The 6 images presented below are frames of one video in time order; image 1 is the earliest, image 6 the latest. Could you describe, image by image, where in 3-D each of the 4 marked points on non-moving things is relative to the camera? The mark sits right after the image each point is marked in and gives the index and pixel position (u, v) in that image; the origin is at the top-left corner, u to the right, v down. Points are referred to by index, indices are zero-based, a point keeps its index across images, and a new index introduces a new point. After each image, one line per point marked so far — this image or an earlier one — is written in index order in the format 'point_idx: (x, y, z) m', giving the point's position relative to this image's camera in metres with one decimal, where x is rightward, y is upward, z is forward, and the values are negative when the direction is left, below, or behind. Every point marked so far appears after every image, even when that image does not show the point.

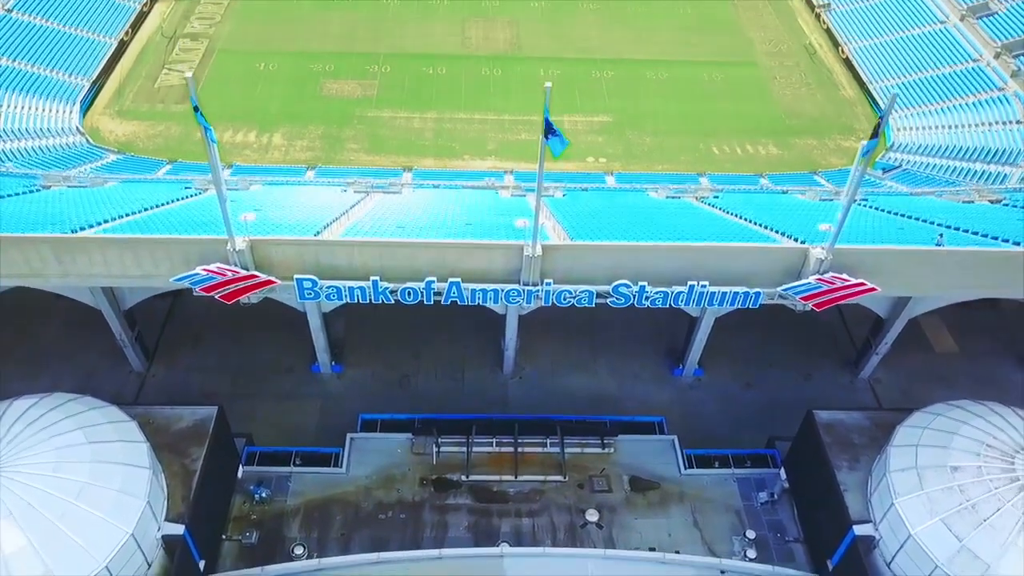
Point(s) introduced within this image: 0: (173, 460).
0: (-8.8, -4.4, +19.7) m
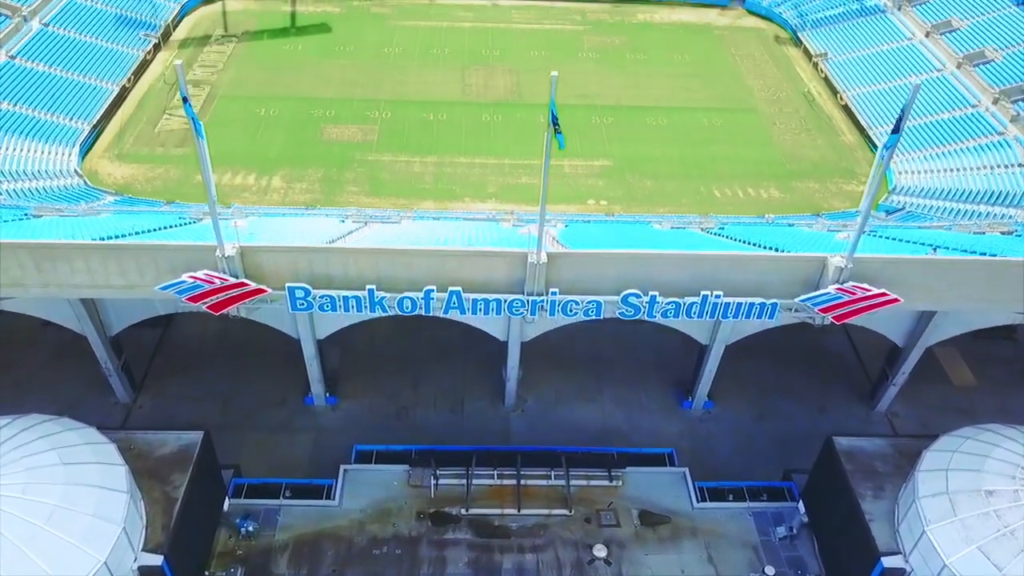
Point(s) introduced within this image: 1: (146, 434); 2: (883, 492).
0: (-8.7, -4.8, +18.5) m
1: (-9.4, -3.8, +19.6) m
2: (+9.5, -5.3, +19.5) m
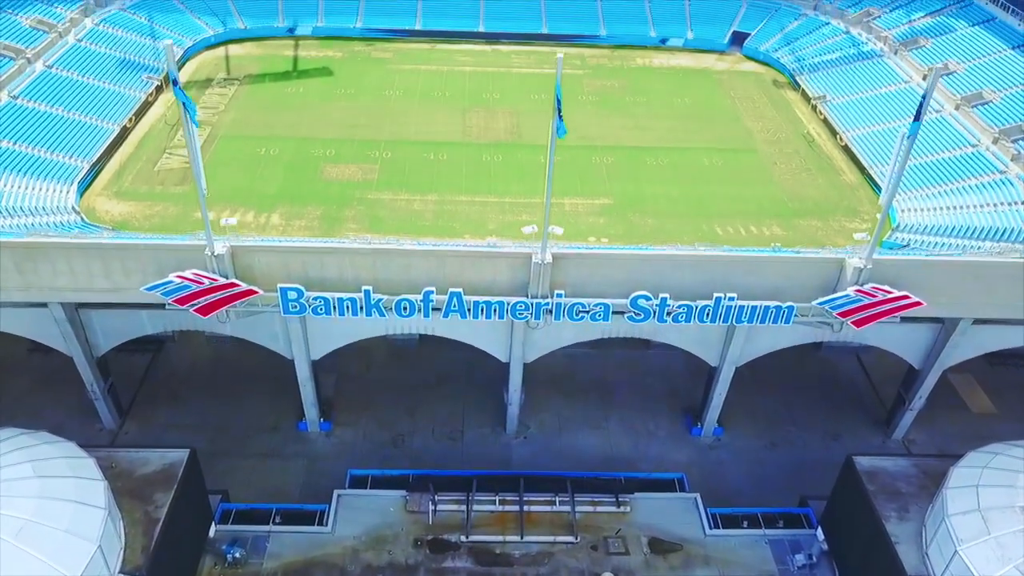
0: (-8.6, -5.0, +17.4) m
1: (-9.3, -4.0, +18.6) m
2: (+9.6, -5.5, +18.4) m
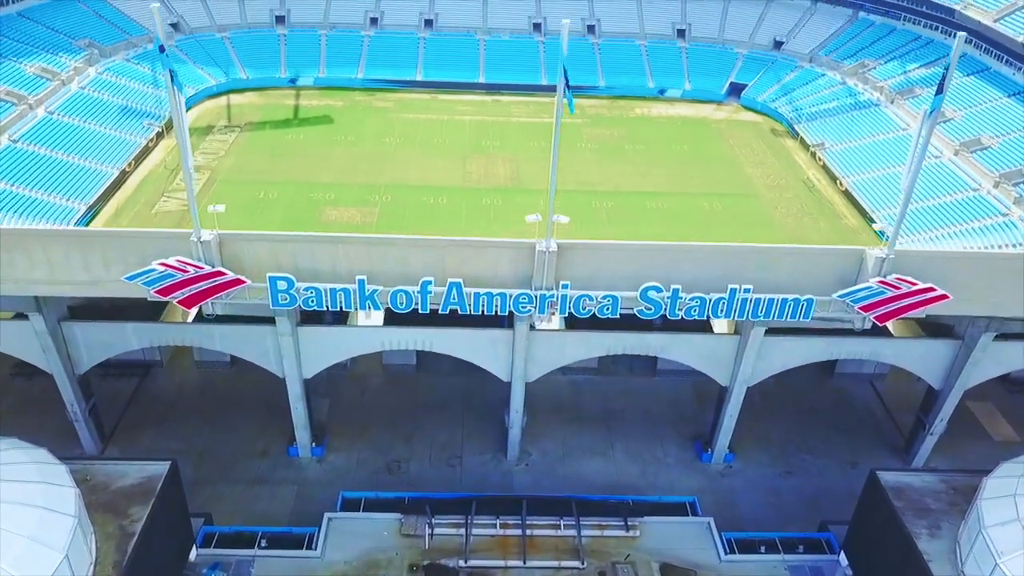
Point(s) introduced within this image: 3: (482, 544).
0: (-8.6, -4.9, +16.1) m
1: (-9.3, -4.1, +17.4) m
2: (+9.7, -5.5, +17.2) m
3: (-0.8, -6.6, +19.6) m
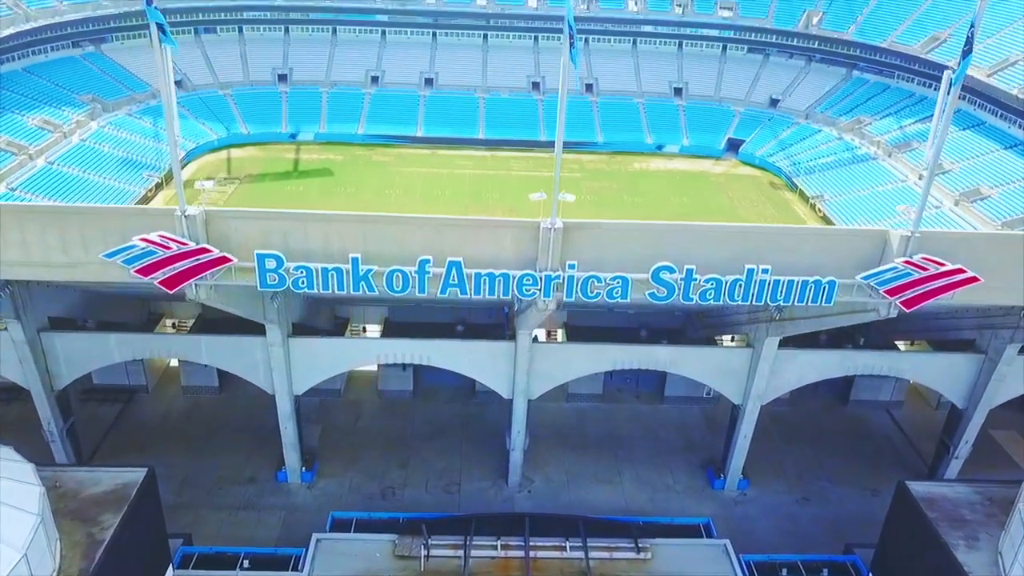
0: (-8.5, -4.7, +14.8) m
1: (-9.2, -3.9, +16.1) m
2: (+9.7, -5.3, +15.9) m
3: (-0.7, -6.6, +18.1) m
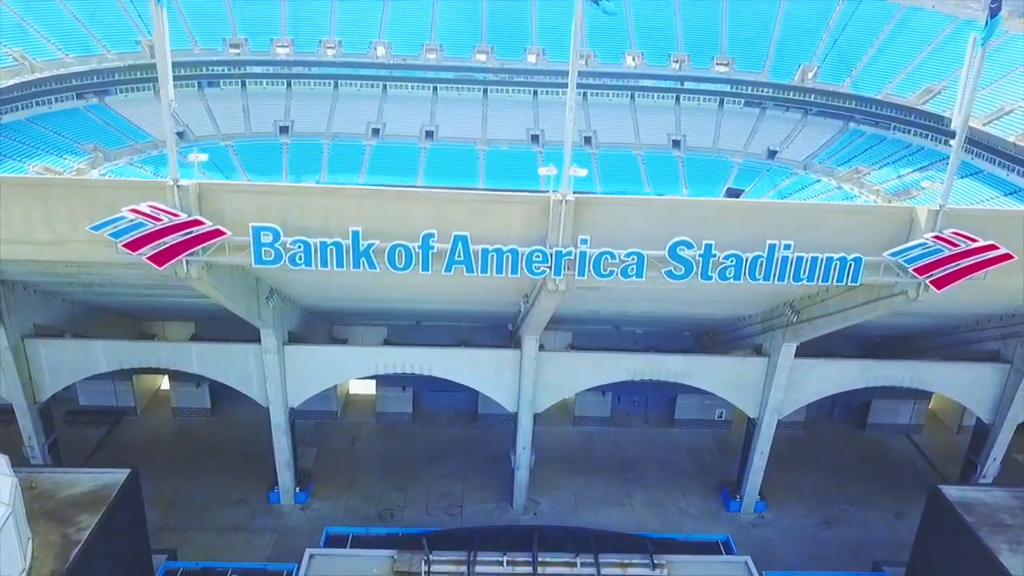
0: (-8.3, -4.4, +13.7) m
1: (-9.1, -3.7, +15.1) m
2: (+9.9, -5.0, +14.8) m
3: (-0.6, -6.5, +16.8) m
